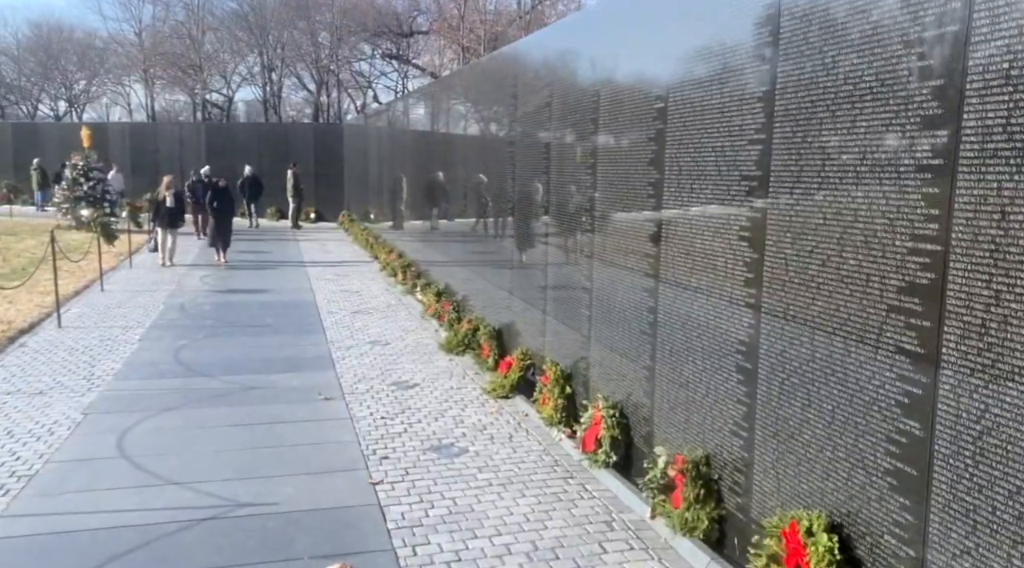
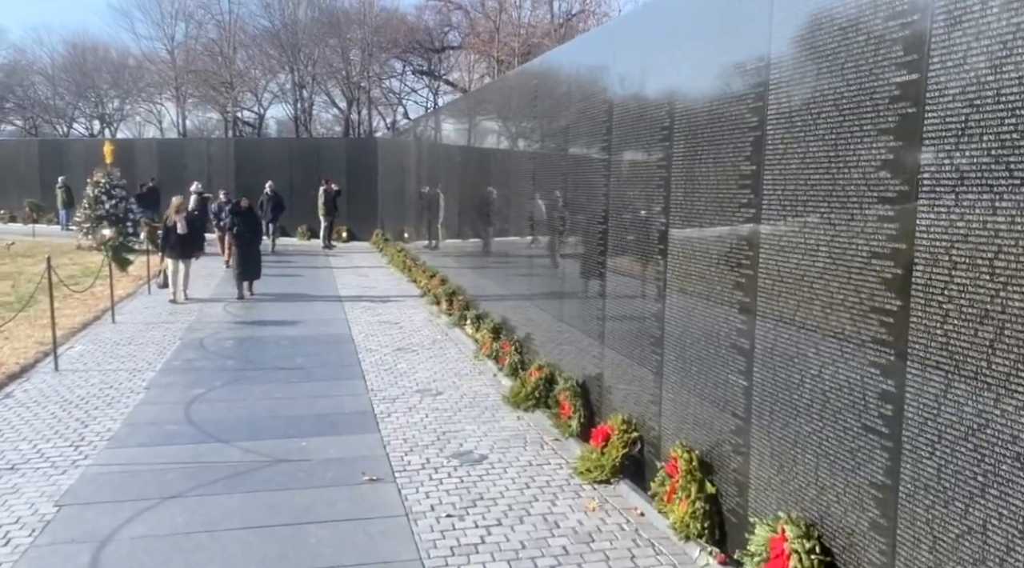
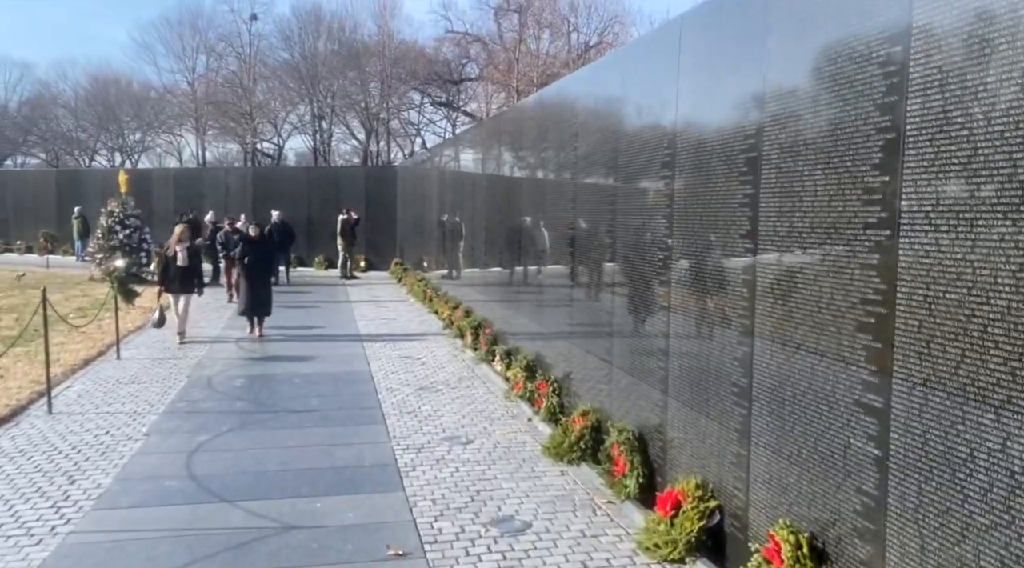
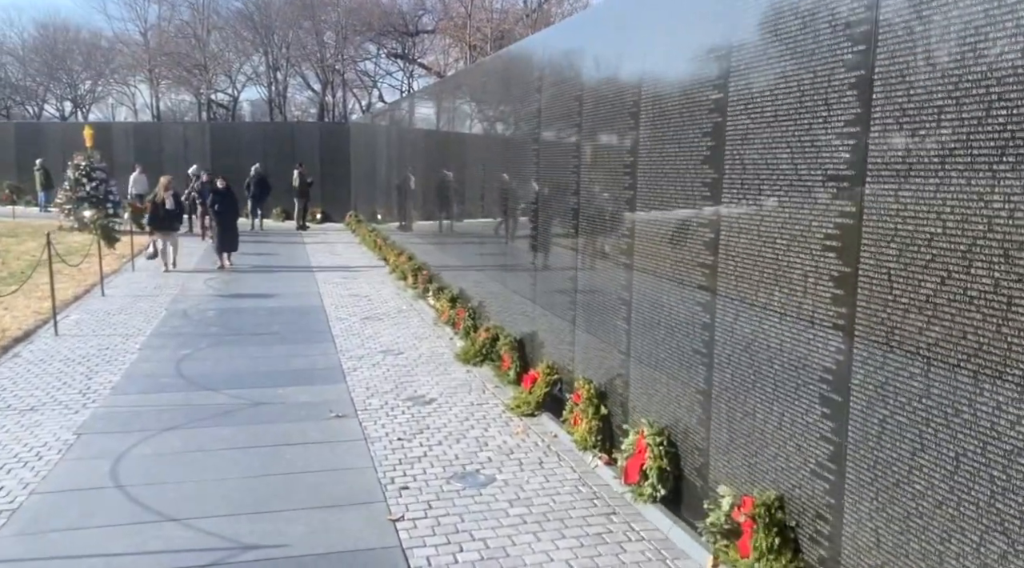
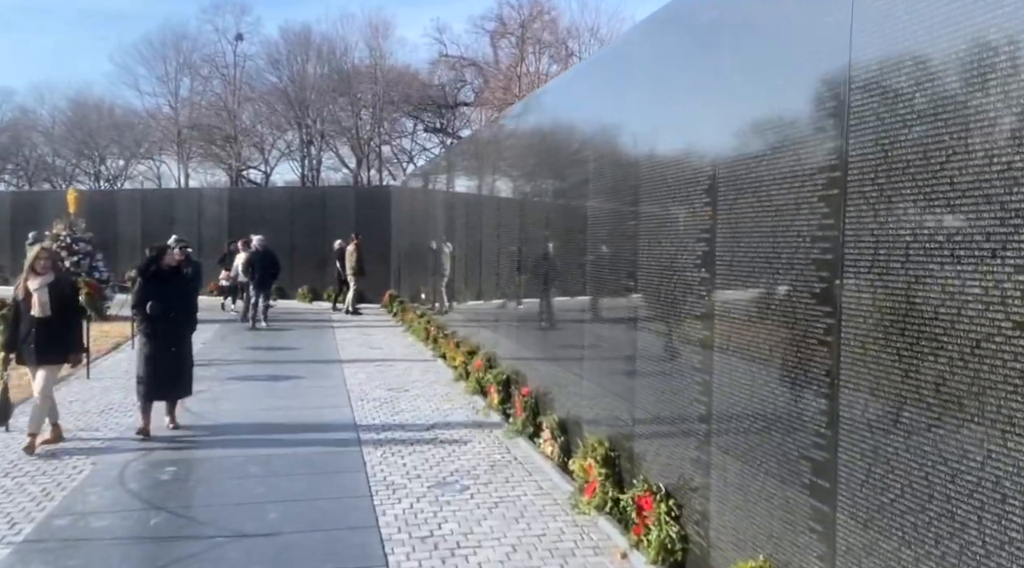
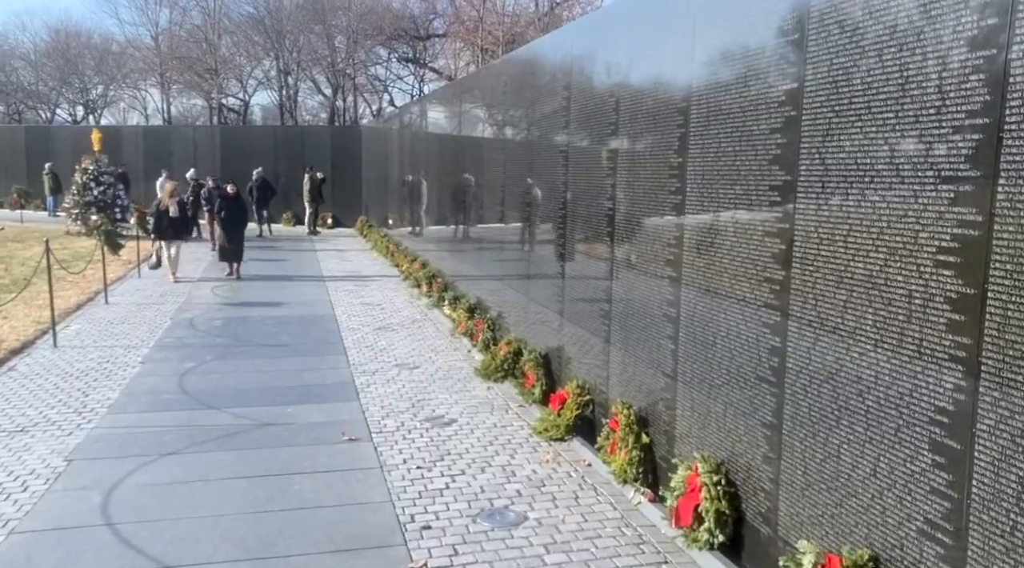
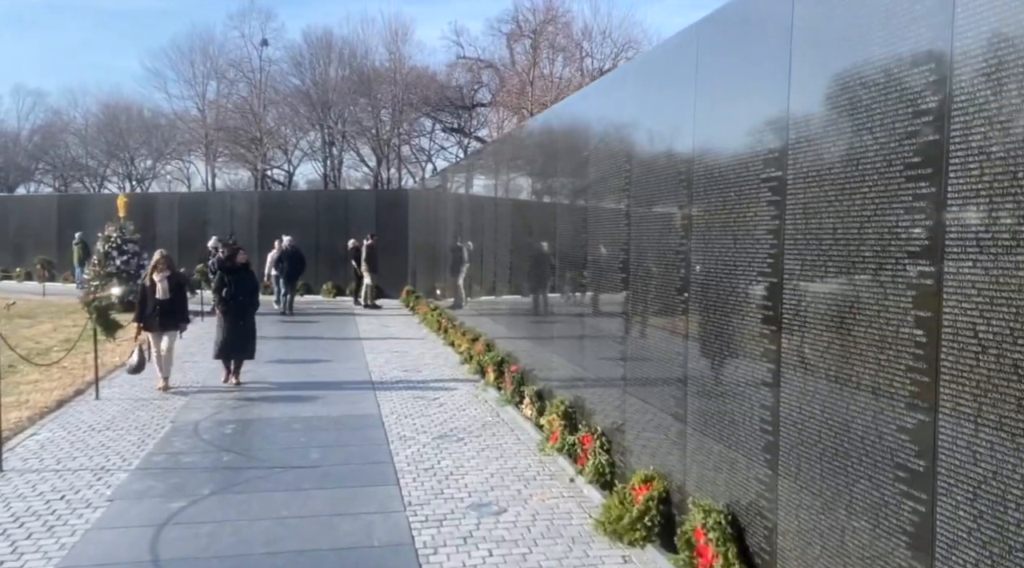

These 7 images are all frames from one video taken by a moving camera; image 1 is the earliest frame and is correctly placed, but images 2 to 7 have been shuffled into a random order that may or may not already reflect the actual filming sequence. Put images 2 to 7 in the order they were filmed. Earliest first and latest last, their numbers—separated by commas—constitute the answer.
4, 6, 2, 3, 7, 5
